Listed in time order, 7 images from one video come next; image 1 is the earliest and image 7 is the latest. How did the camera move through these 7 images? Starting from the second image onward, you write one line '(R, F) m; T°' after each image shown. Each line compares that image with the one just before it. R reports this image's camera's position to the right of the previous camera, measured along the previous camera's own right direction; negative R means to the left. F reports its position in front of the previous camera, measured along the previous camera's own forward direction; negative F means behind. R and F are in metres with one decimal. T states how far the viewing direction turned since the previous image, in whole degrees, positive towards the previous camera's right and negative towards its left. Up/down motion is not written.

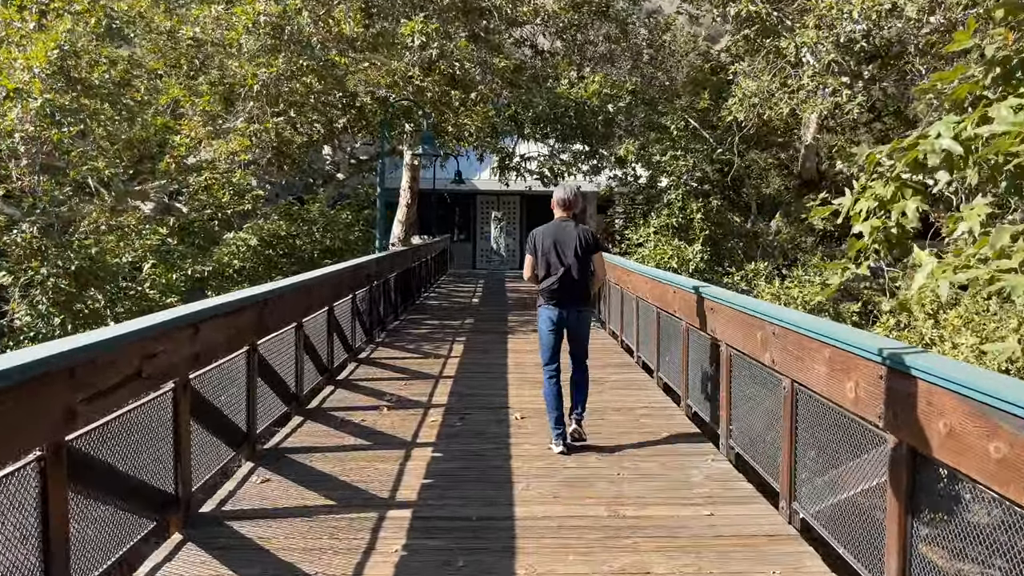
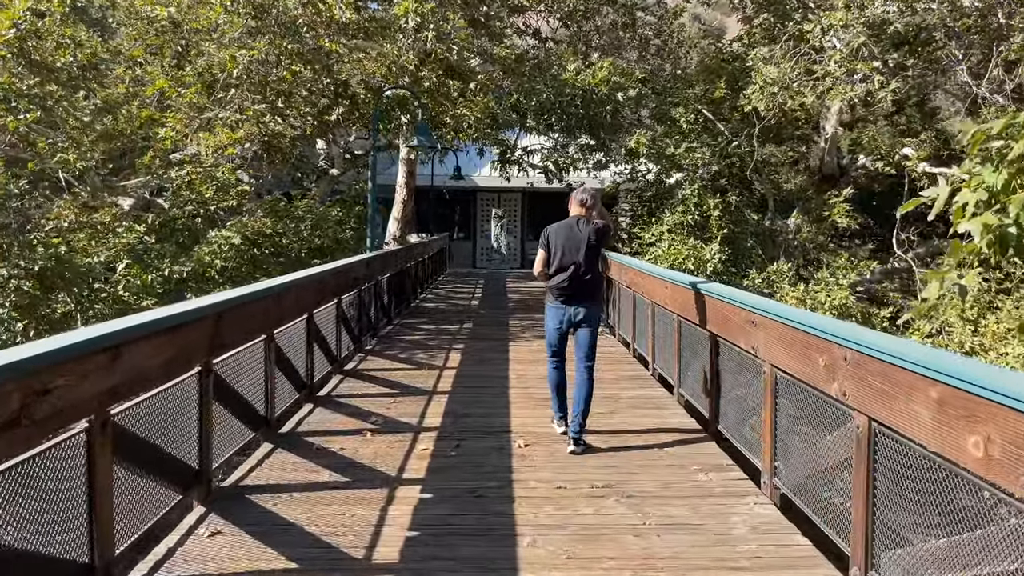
(0.0, +0.8) m; 0°
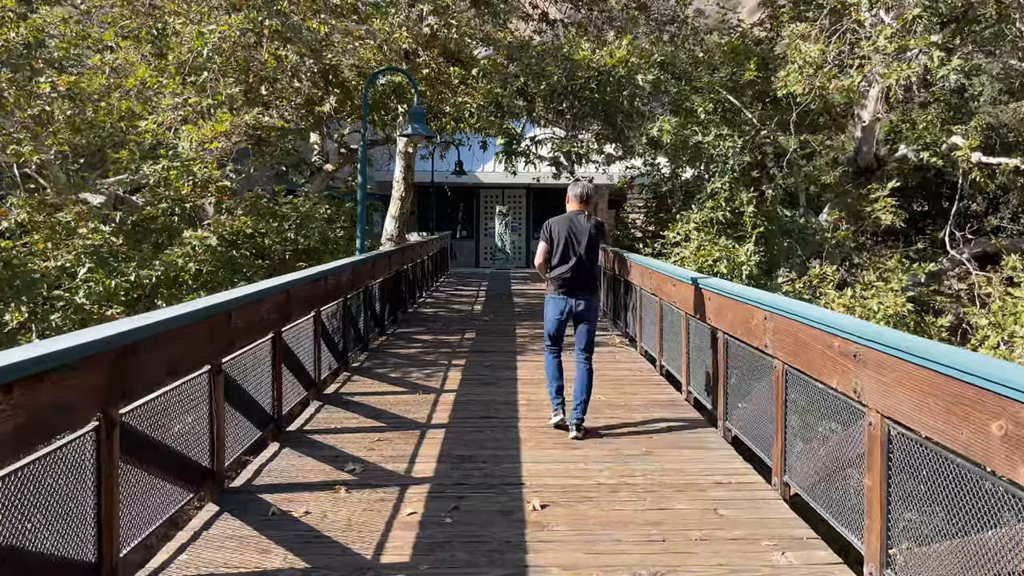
(0.0, +1.2) m; 0°
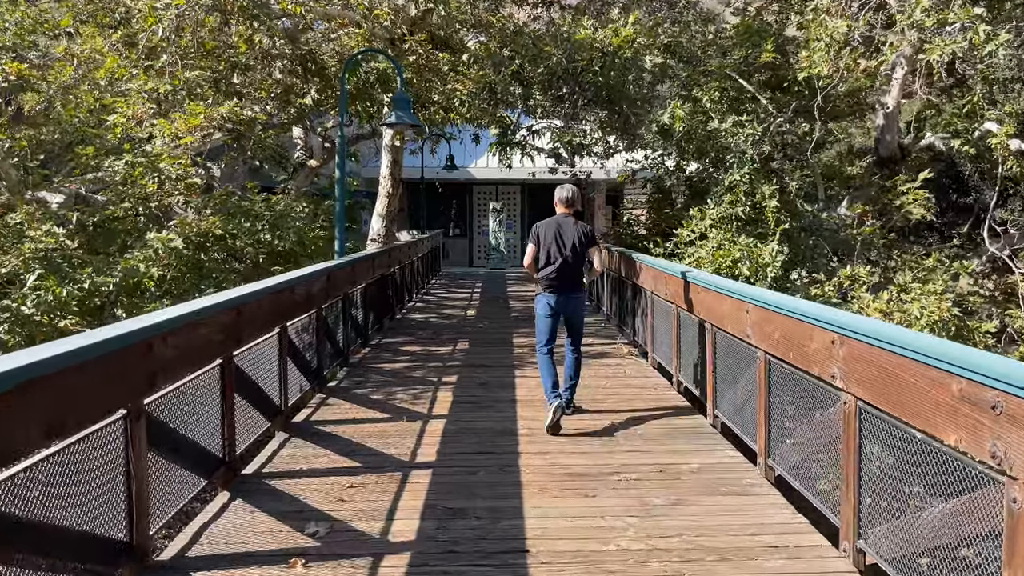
(0.0, +0.9) m; 0°
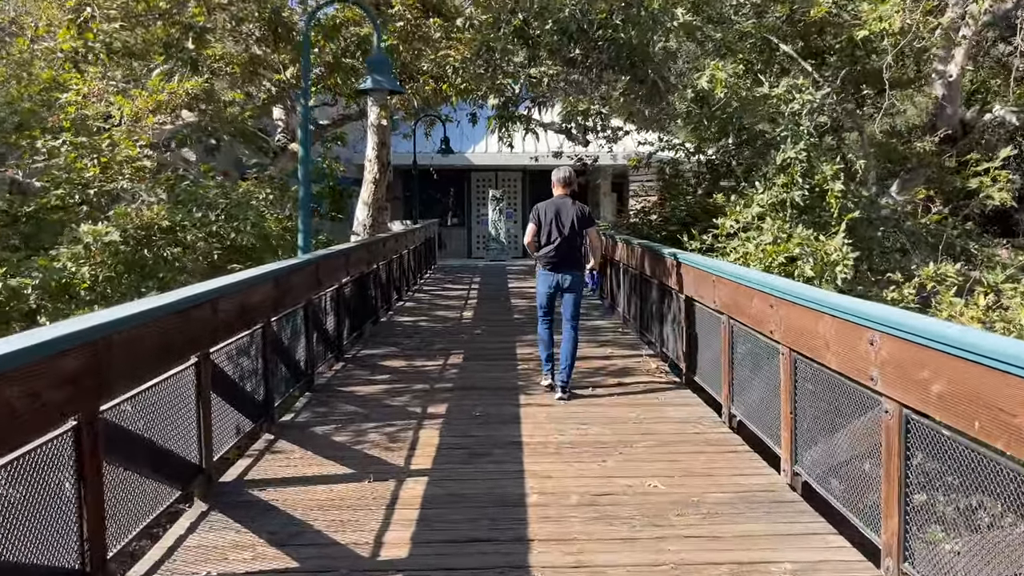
(0.0, +1.5) m; 0°
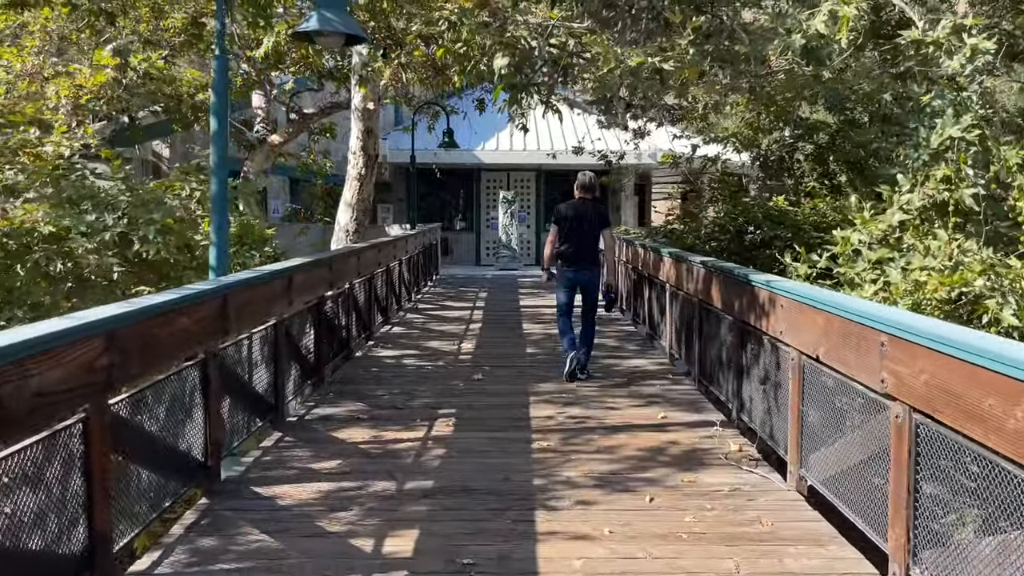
(0.0, +2.3) m; -1°
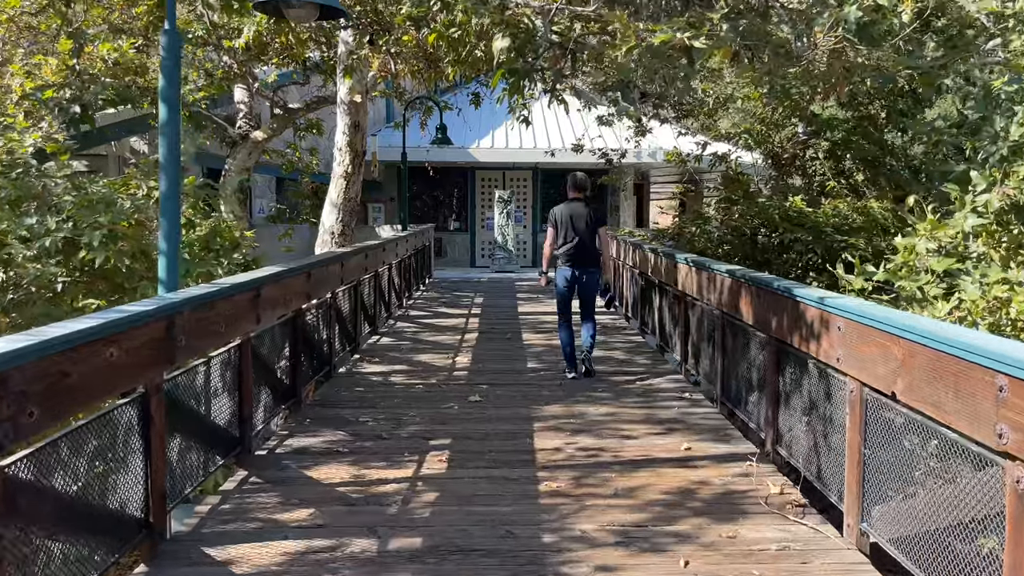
(0.0, +0.7) m; 0°
